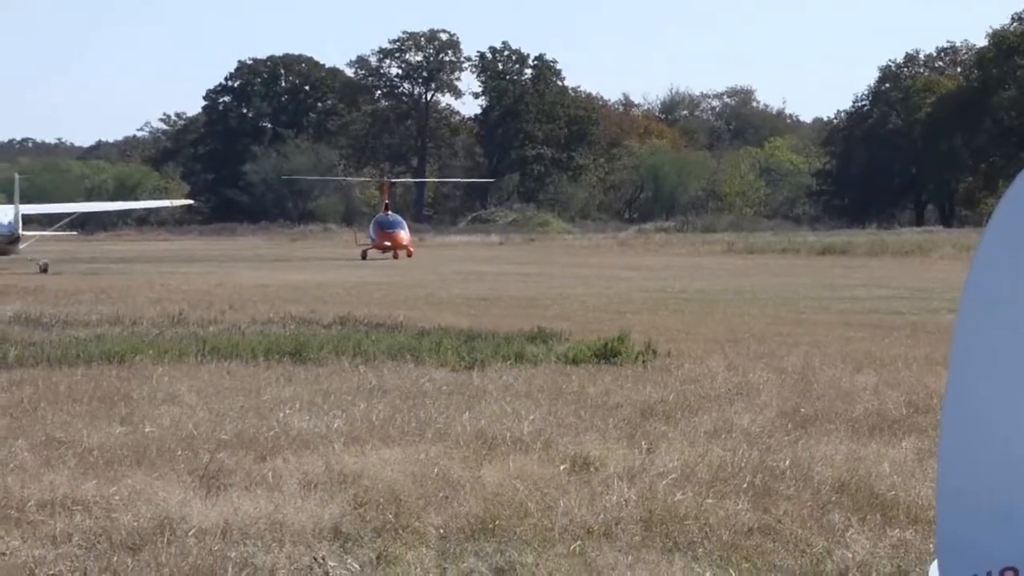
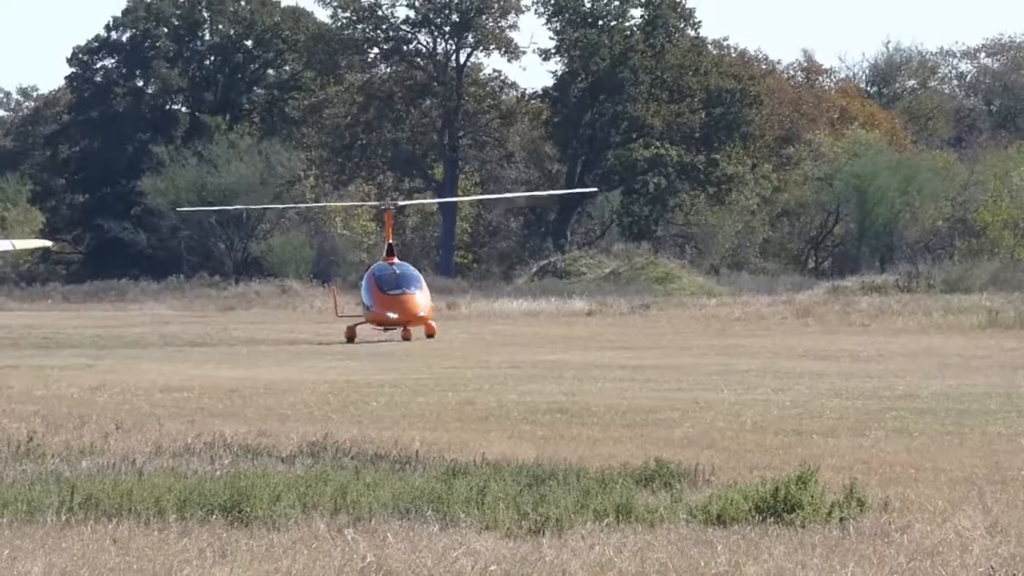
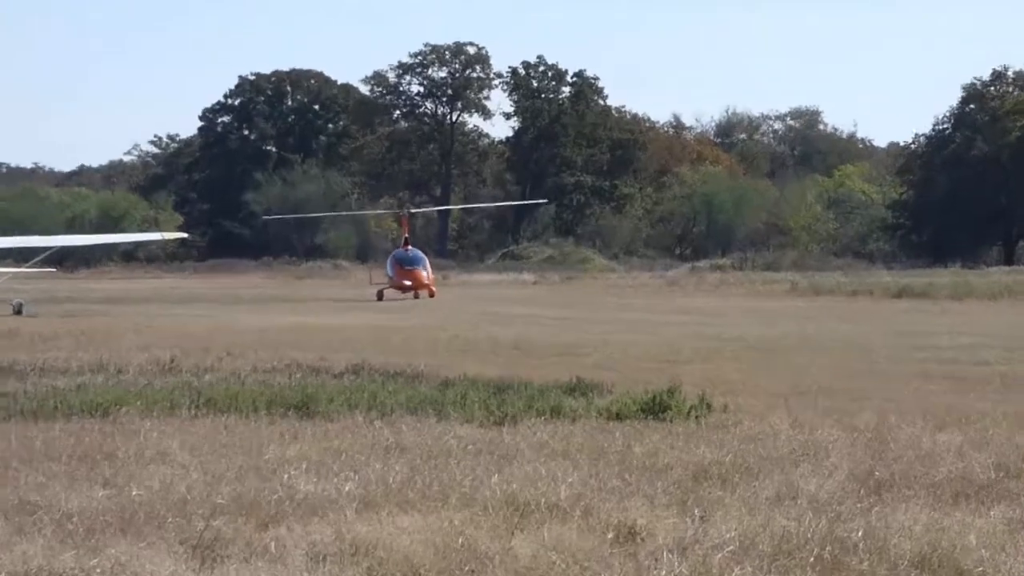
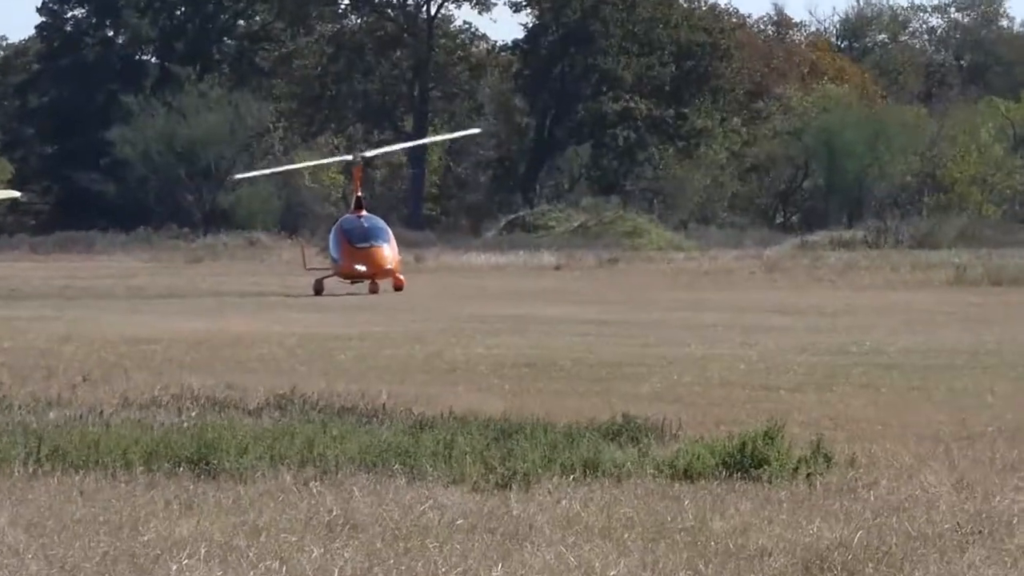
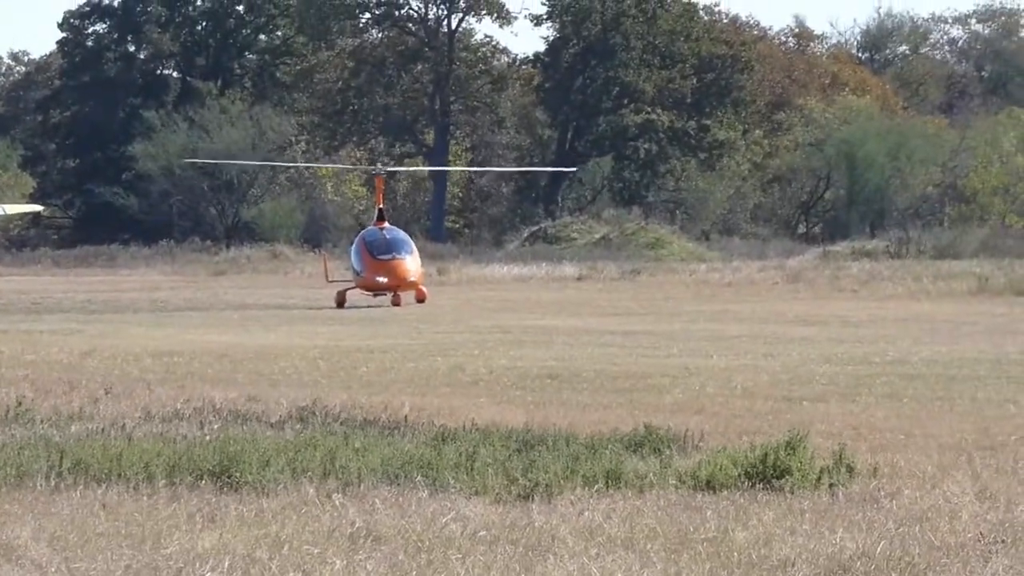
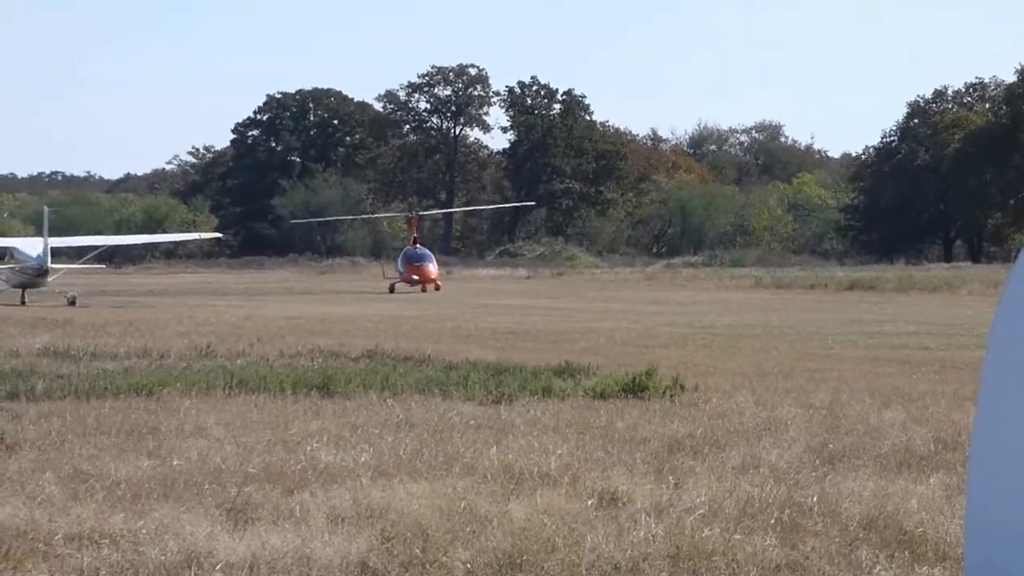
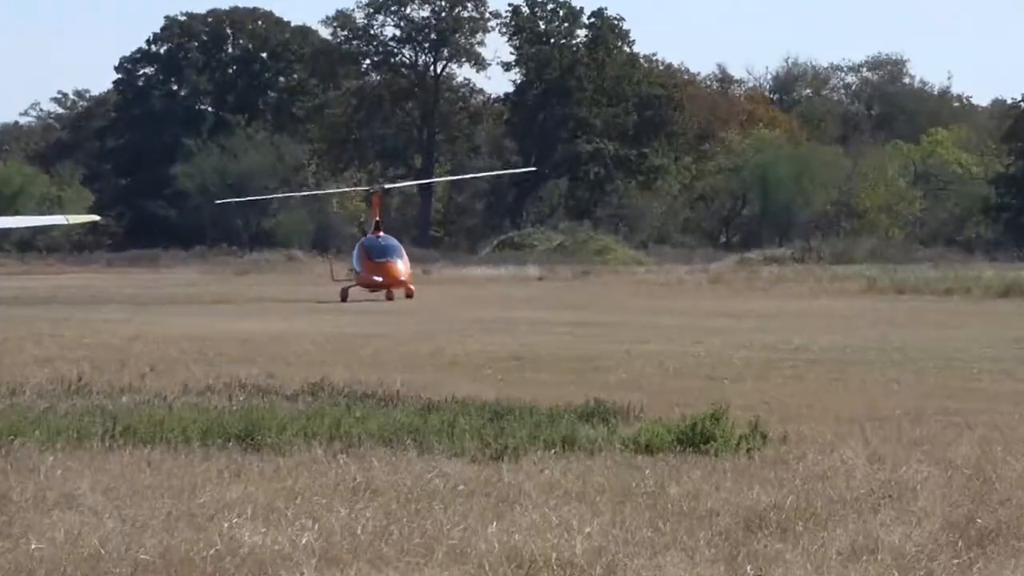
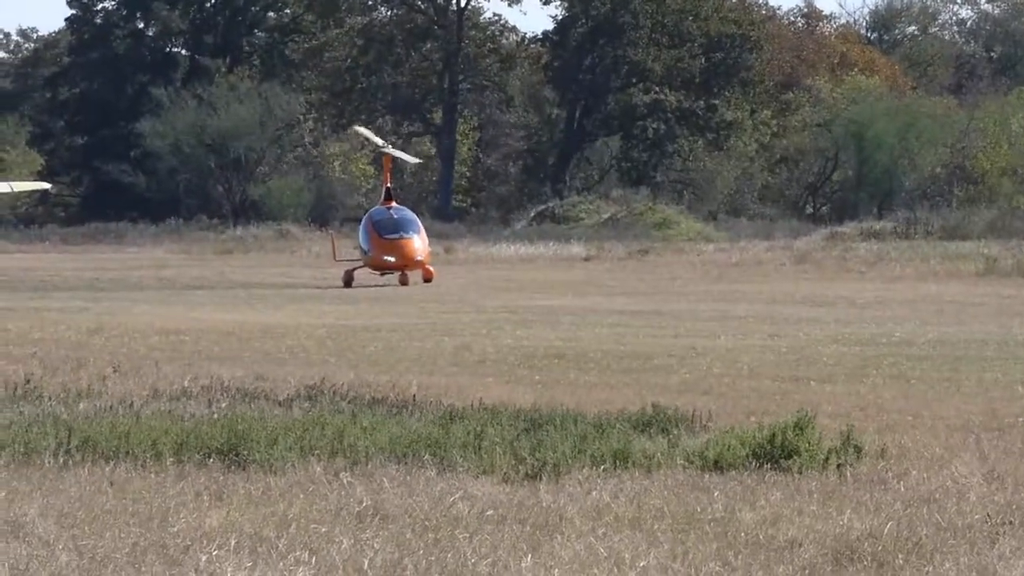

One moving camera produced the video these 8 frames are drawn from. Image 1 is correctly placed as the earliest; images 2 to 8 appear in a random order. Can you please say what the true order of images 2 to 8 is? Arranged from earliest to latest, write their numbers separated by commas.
6, 3, 7, 4, 8, 5, 2
